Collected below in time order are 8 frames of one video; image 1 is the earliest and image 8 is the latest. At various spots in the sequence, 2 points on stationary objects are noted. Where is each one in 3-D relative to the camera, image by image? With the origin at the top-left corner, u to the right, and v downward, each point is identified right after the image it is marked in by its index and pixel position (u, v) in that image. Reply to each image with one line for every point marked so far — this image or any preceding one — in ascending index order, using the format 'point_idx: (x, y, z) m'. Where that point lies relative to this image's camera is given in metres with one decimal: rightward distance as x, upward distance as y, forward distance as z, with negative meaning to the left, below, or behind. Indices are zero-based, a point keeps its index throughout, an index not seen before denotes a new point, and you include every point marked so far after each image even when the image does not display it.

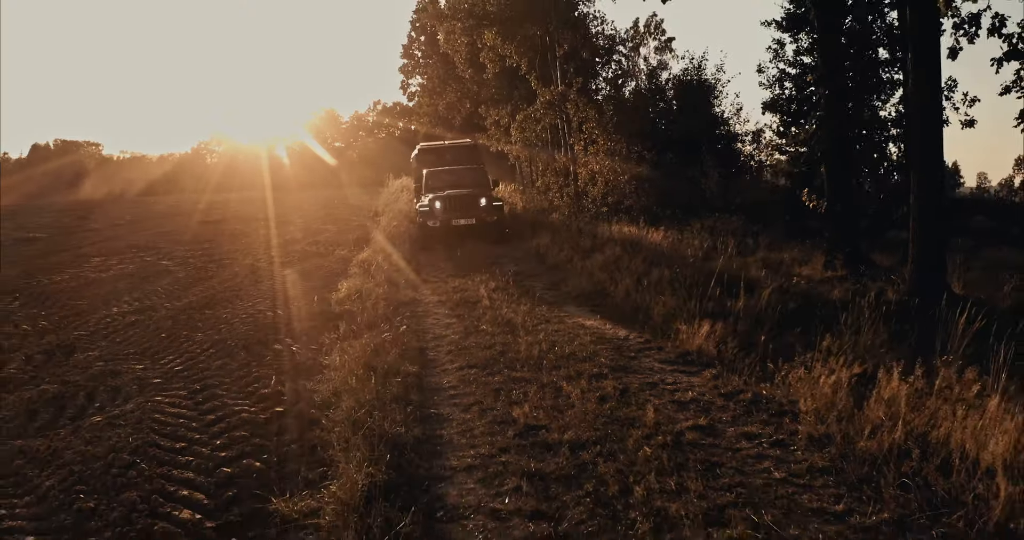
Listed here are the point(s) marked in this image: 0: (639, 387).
0: (+0.6, -0.6, +5.2) m
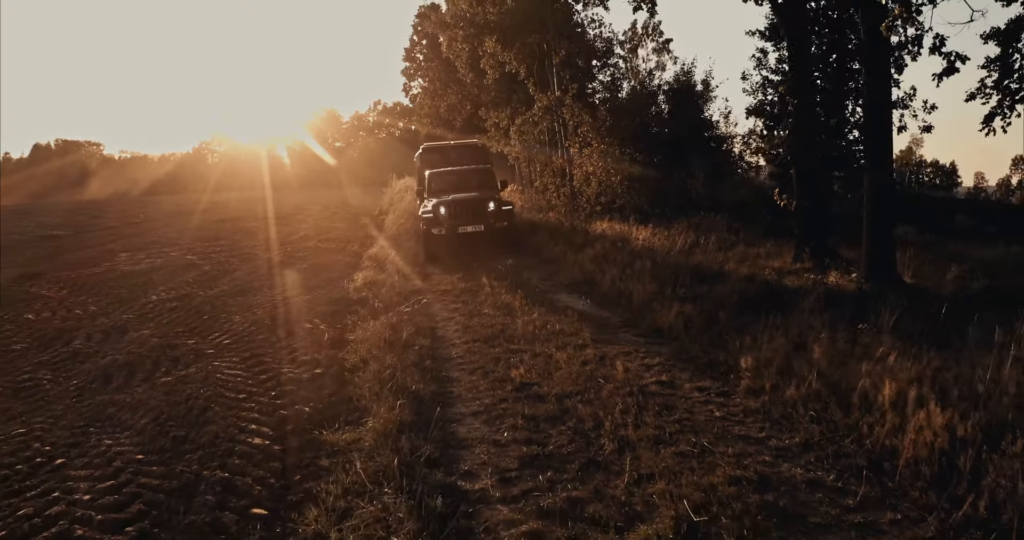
0: (+0.6, -0.5, +6.2) m
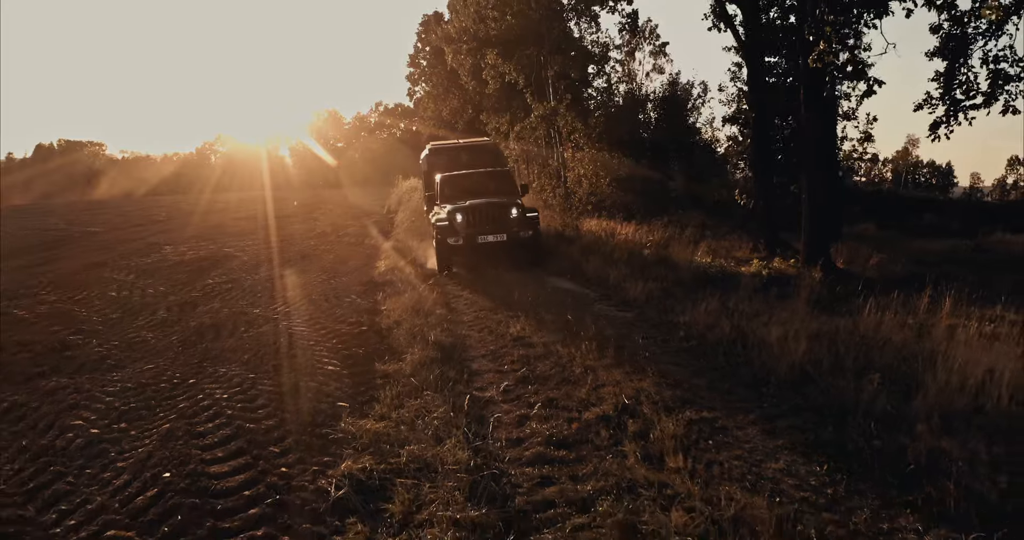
0: (+0.6, -0.4, +8.1) m
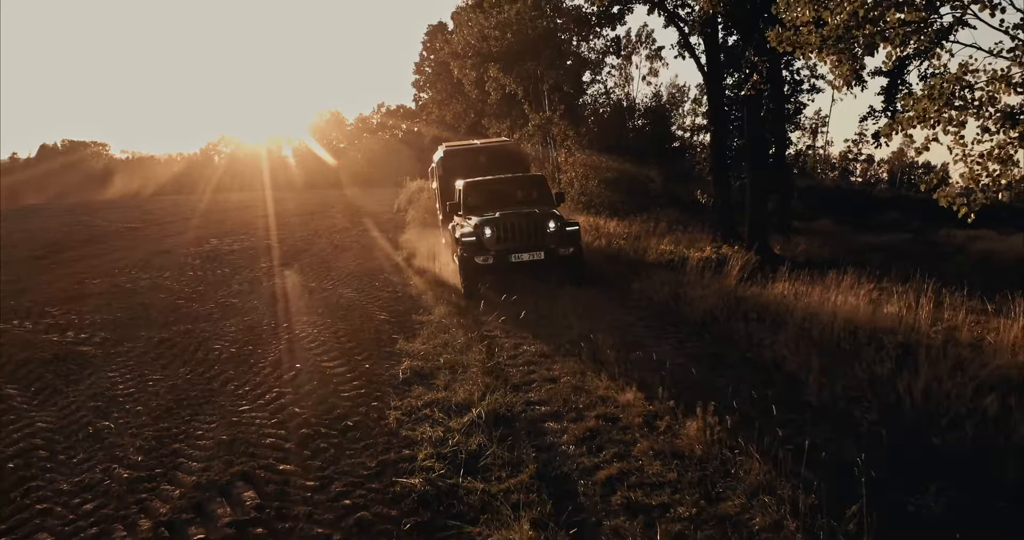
0: (+0.6, -0.2, +10.7) m
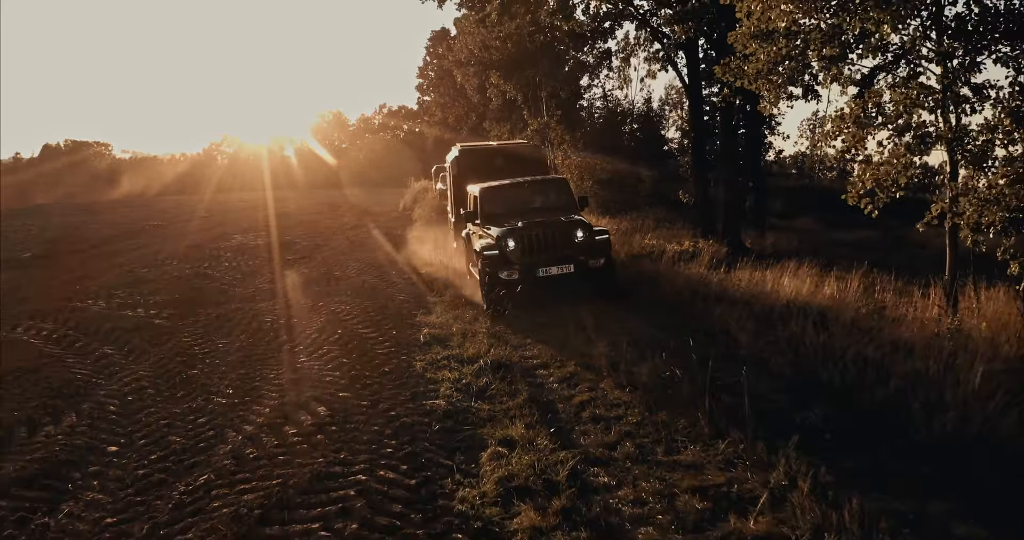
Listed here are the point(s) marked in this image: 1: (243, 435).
0: (+0.6, 0.0, +12.4) m
1: (-1.6, -1.0, +5.8) m
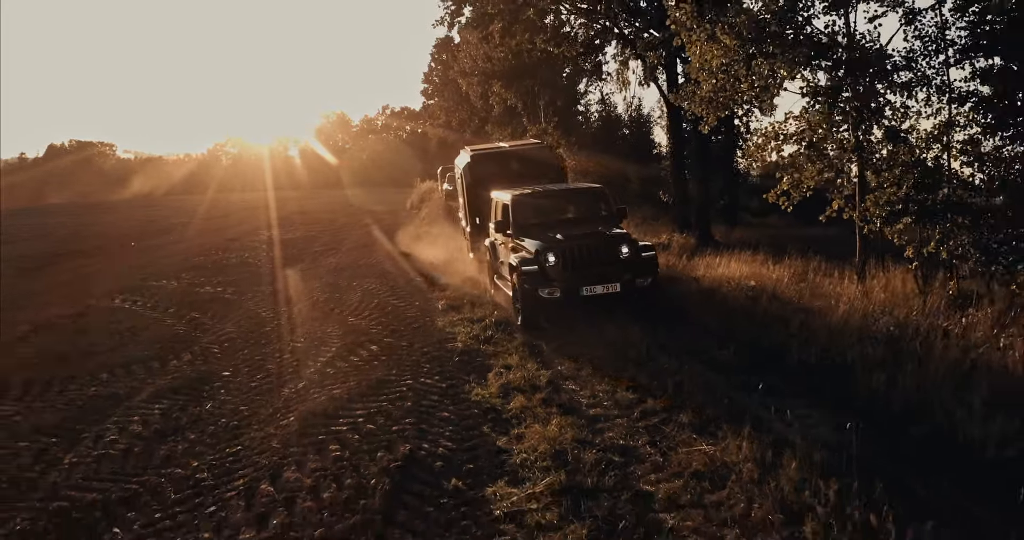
0: (+0.6, +0.1, +14.8) m
1: (-1.6, -0.8, +8.2) m
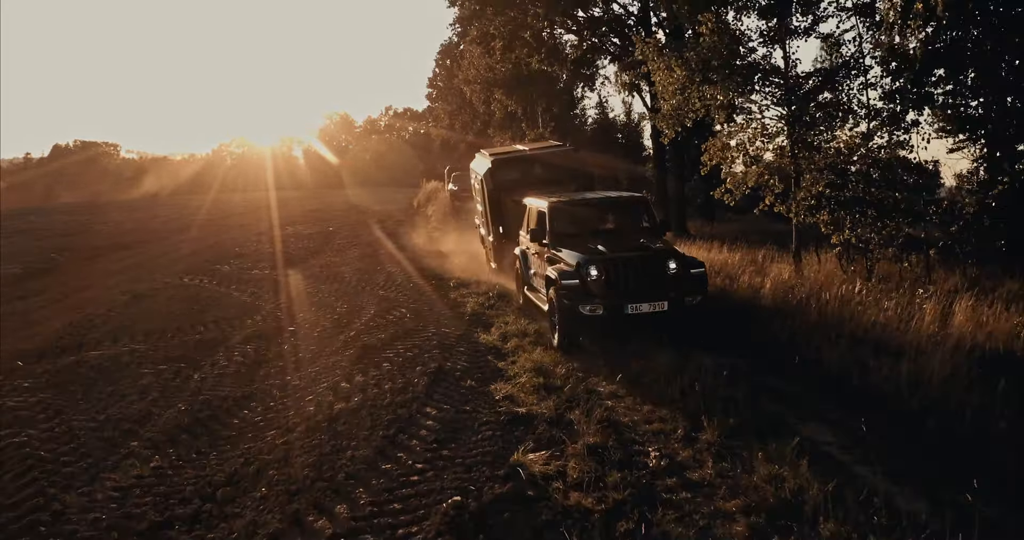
0: (+0.6, +0.4, +17.4) m
1: (-1.6, -0.6, +10.8) m
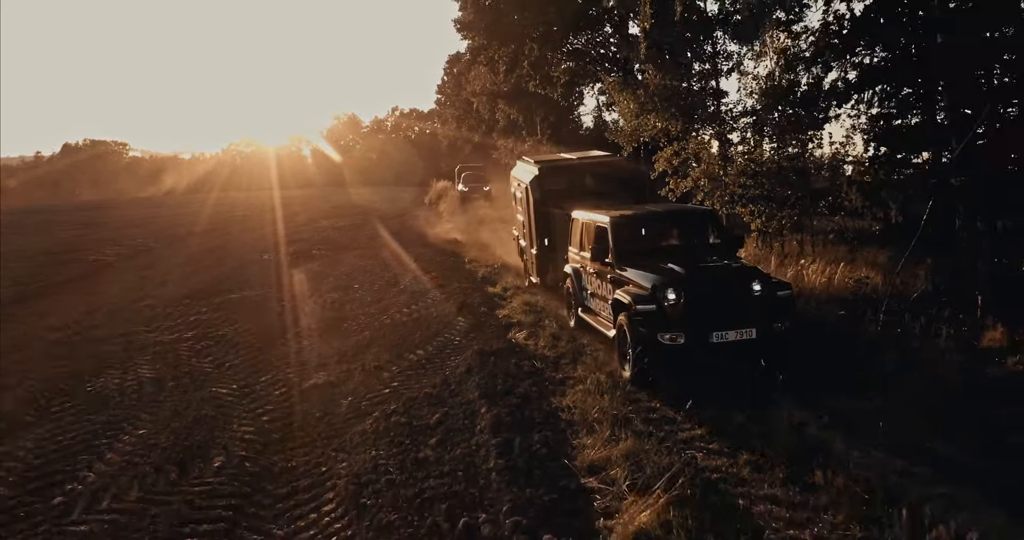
0: (+0.6, +0.8, +22.2) m
1: (-1.6, -0.2, +15.6) m
